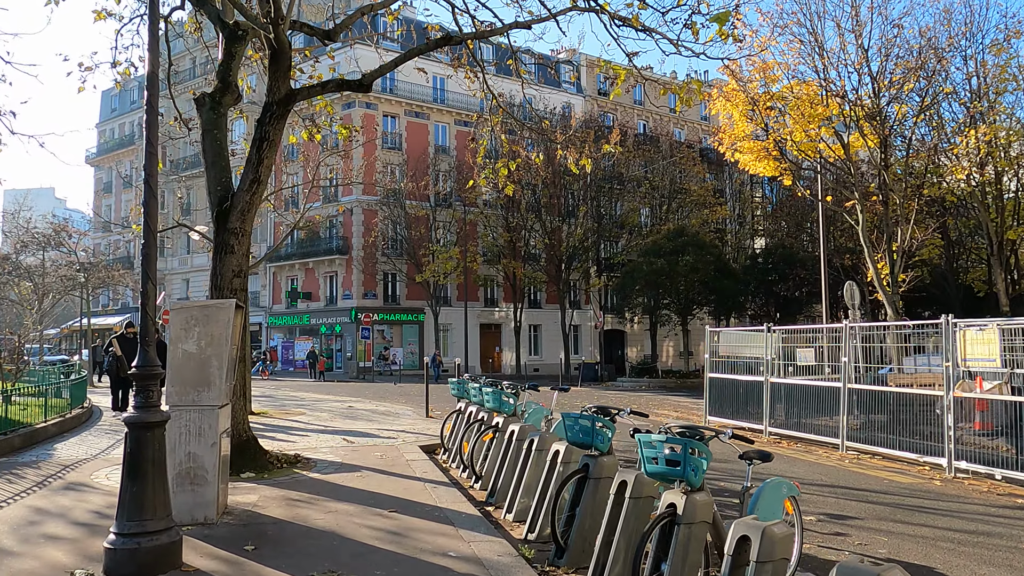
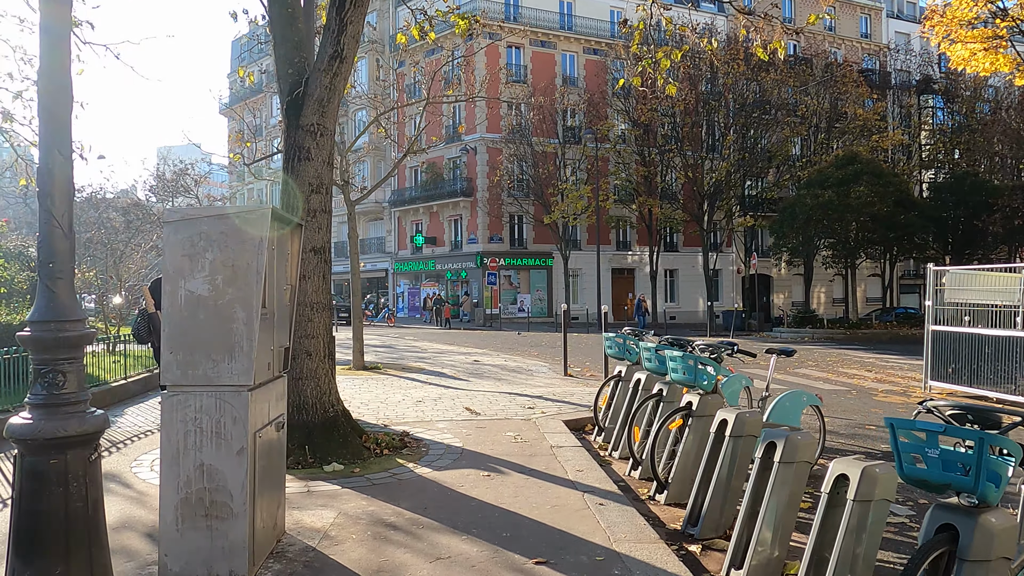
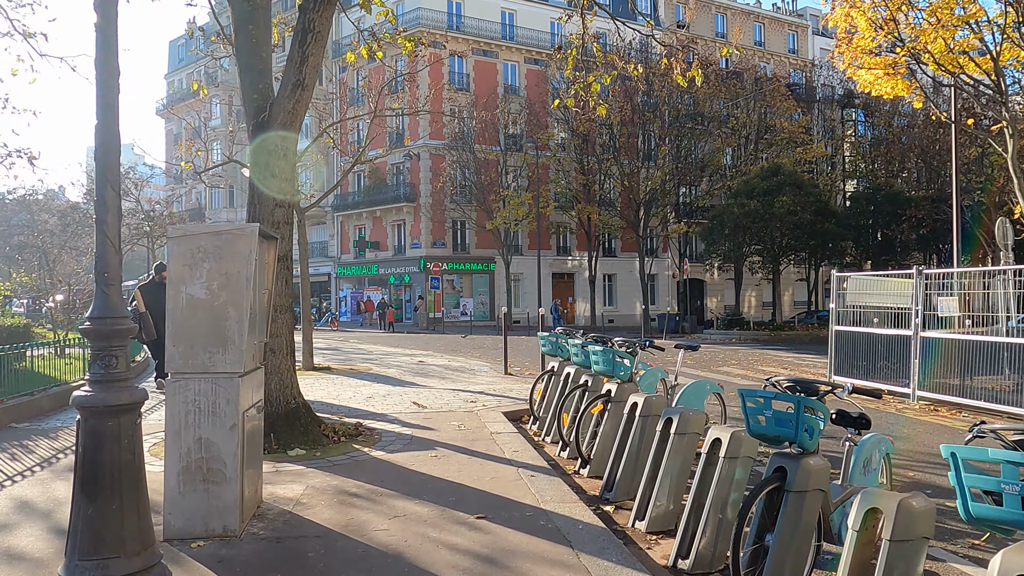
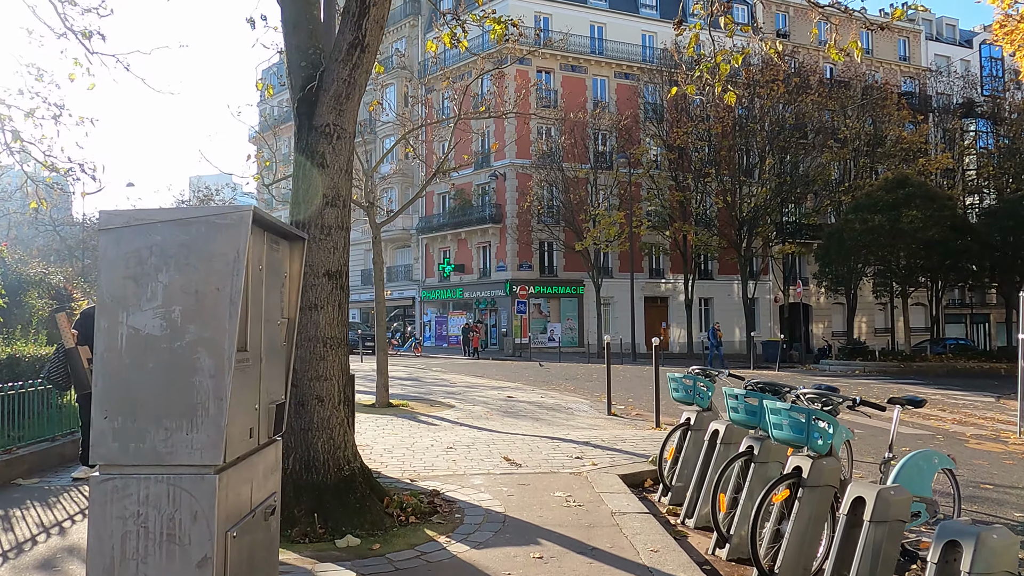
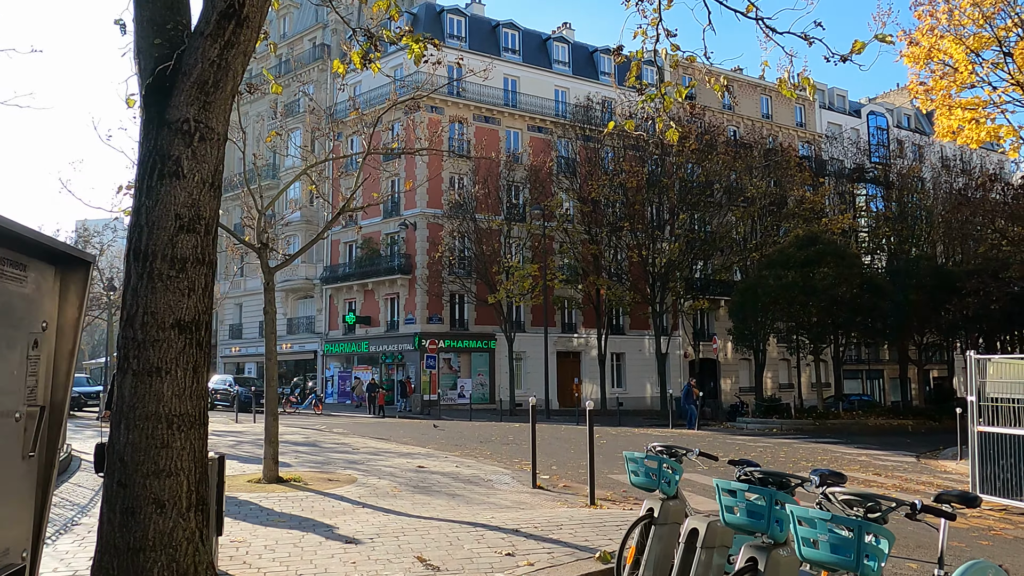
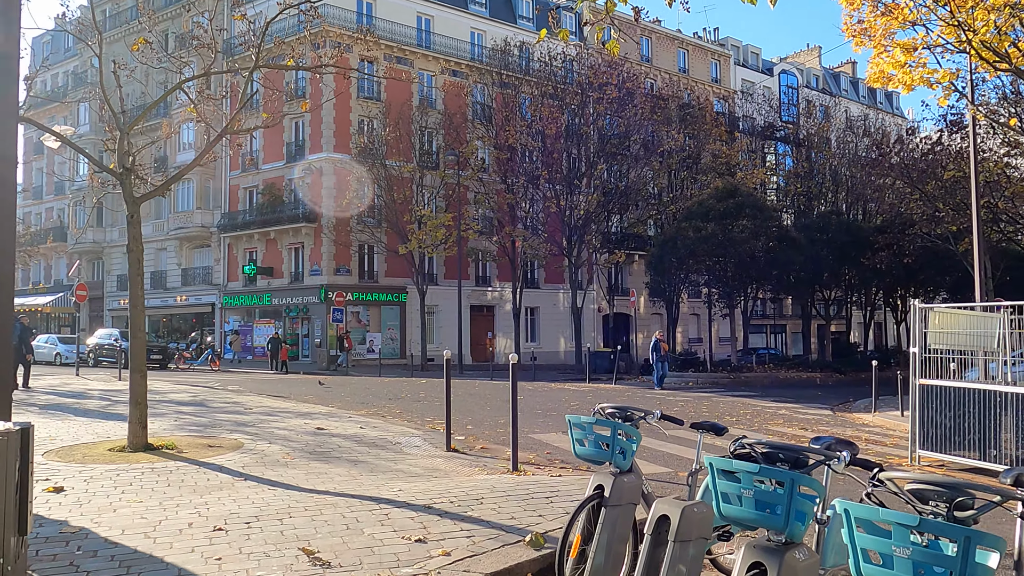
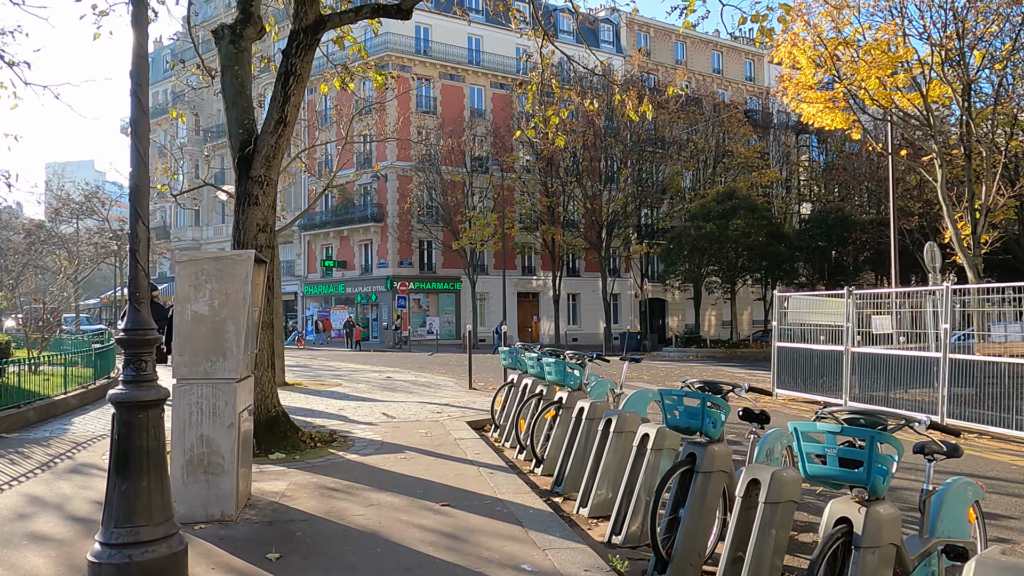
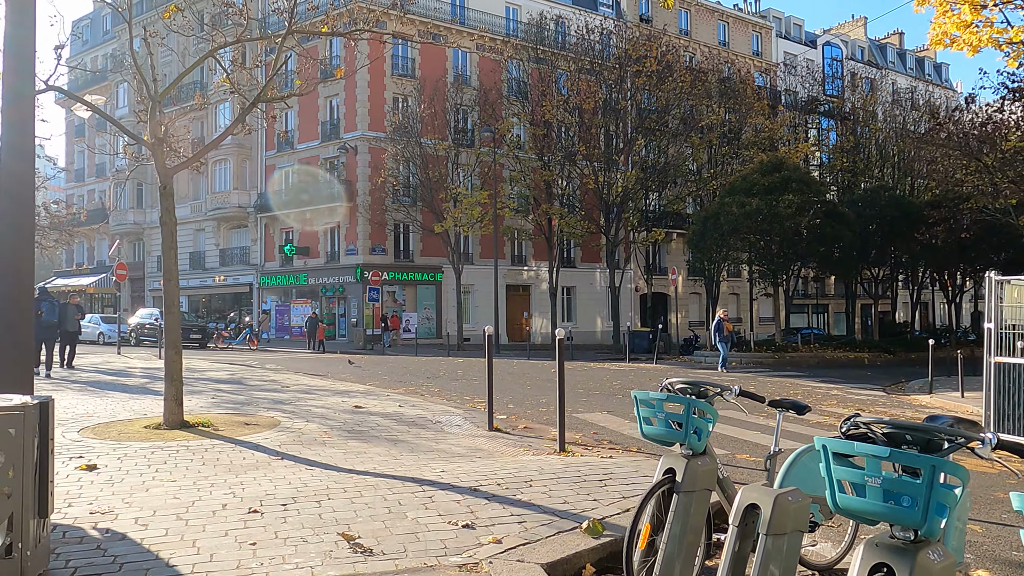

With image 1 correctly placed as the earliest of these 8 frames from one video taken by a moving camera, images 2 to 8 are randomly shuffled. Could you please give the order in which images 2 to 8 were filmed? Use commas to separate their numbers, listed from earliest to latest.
7, 3, 2, 4, 5, 6, 8
